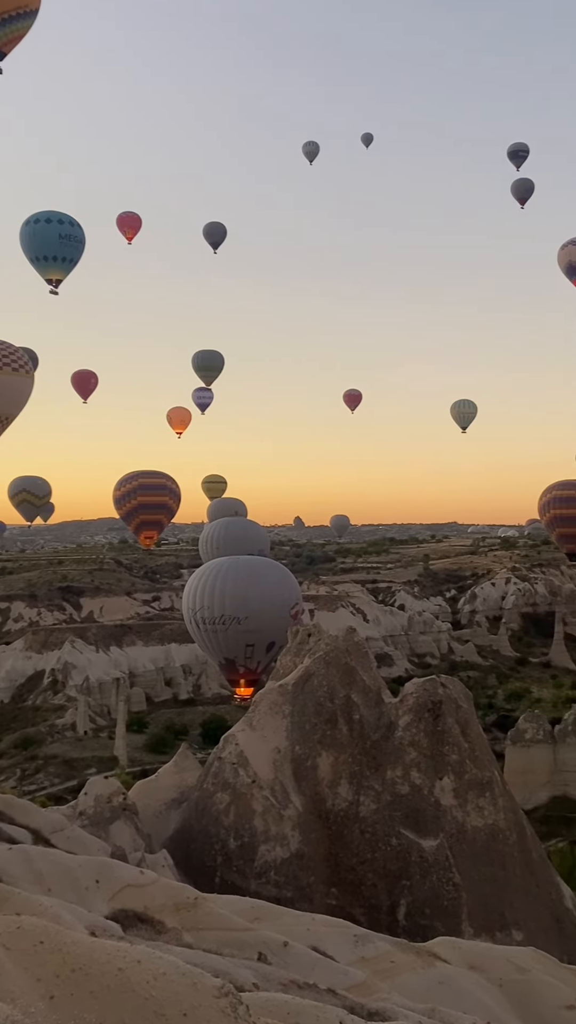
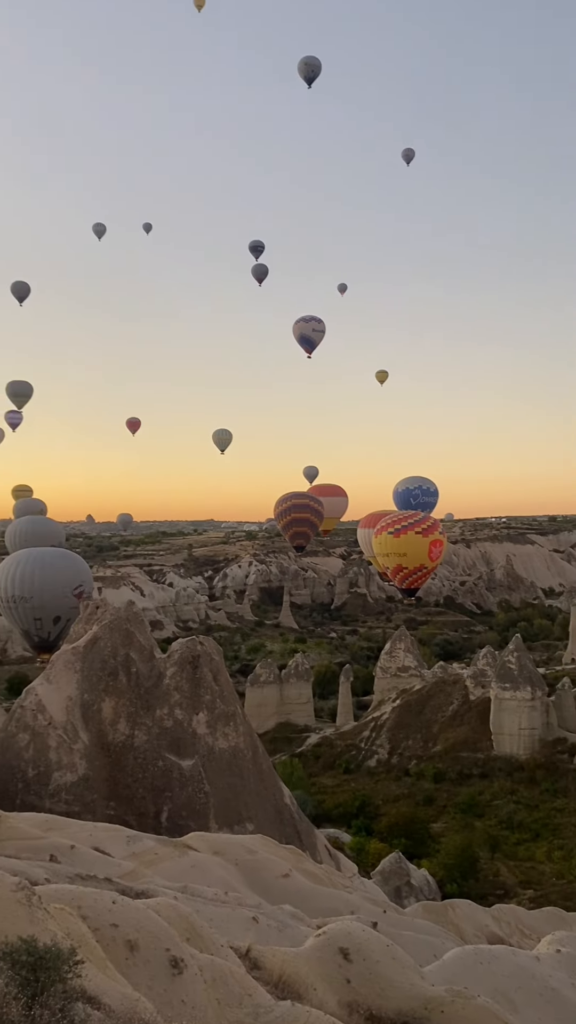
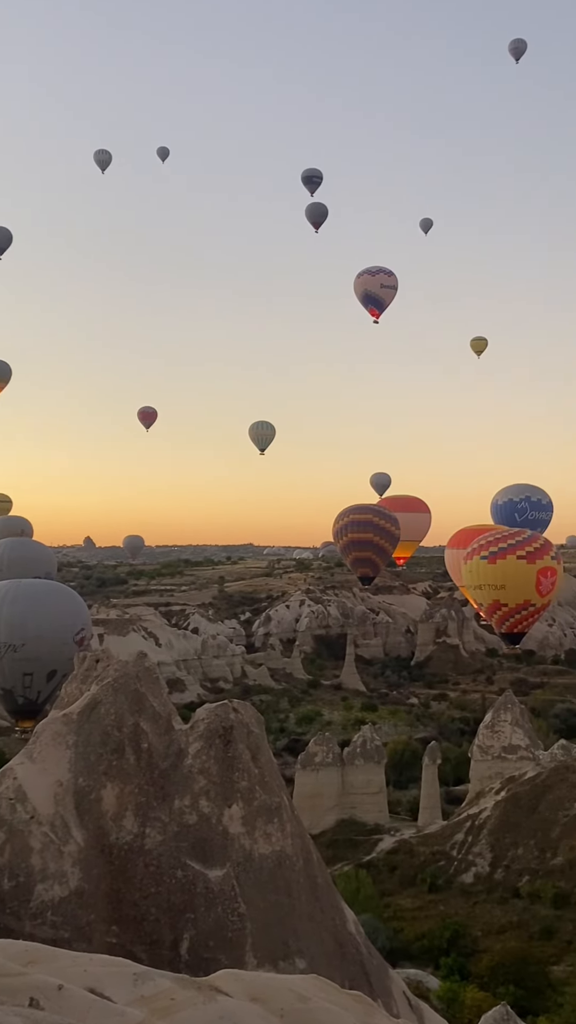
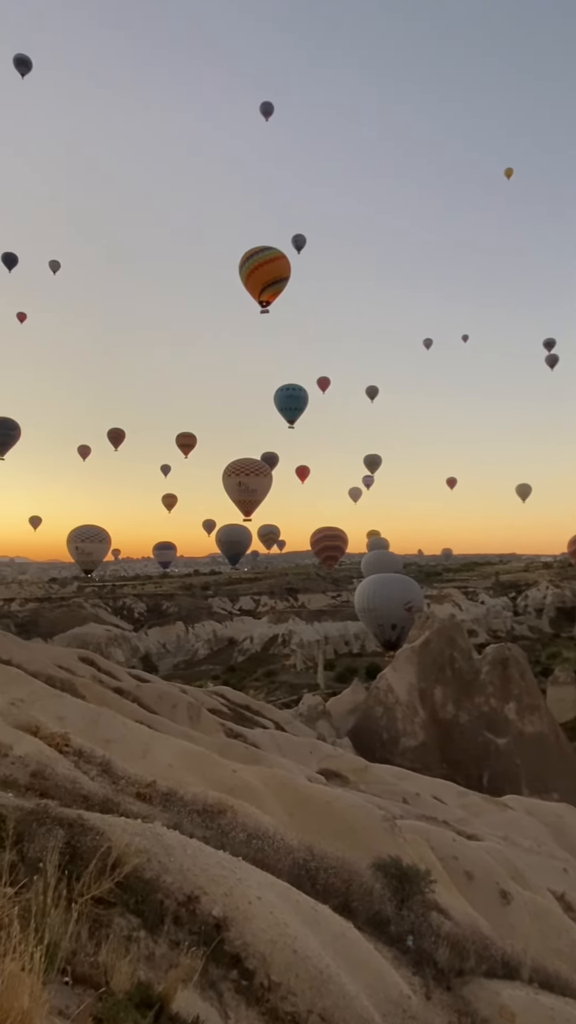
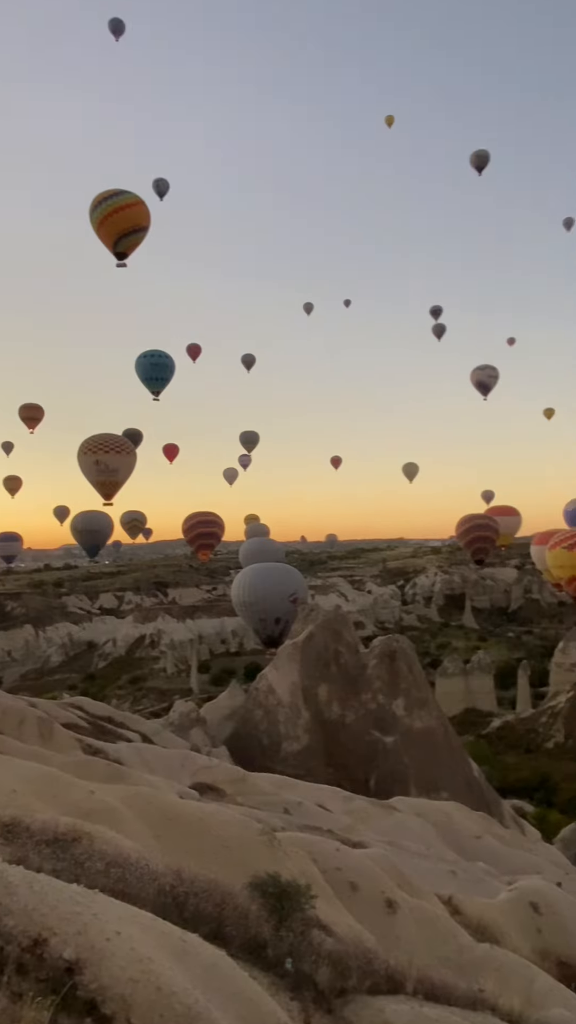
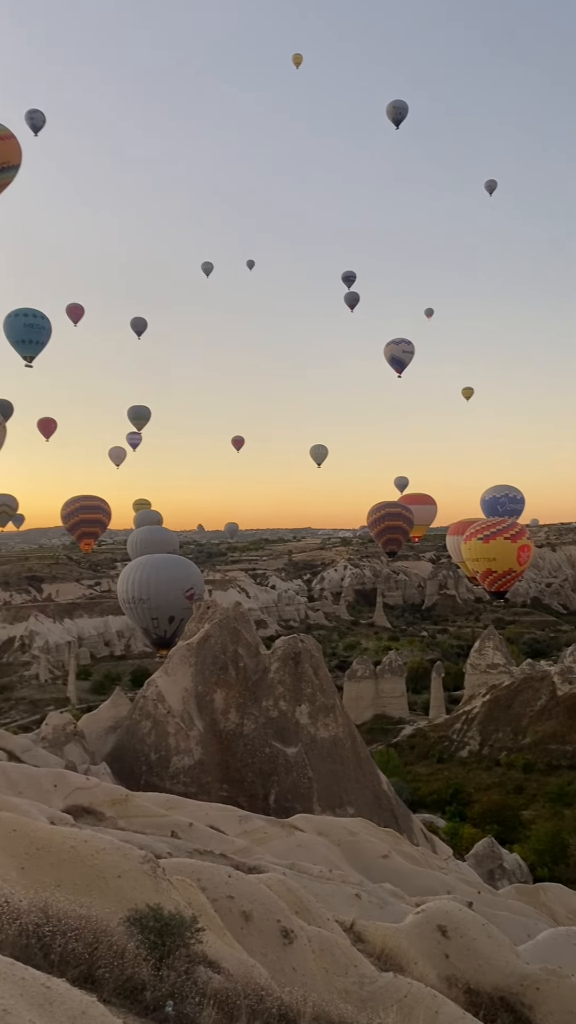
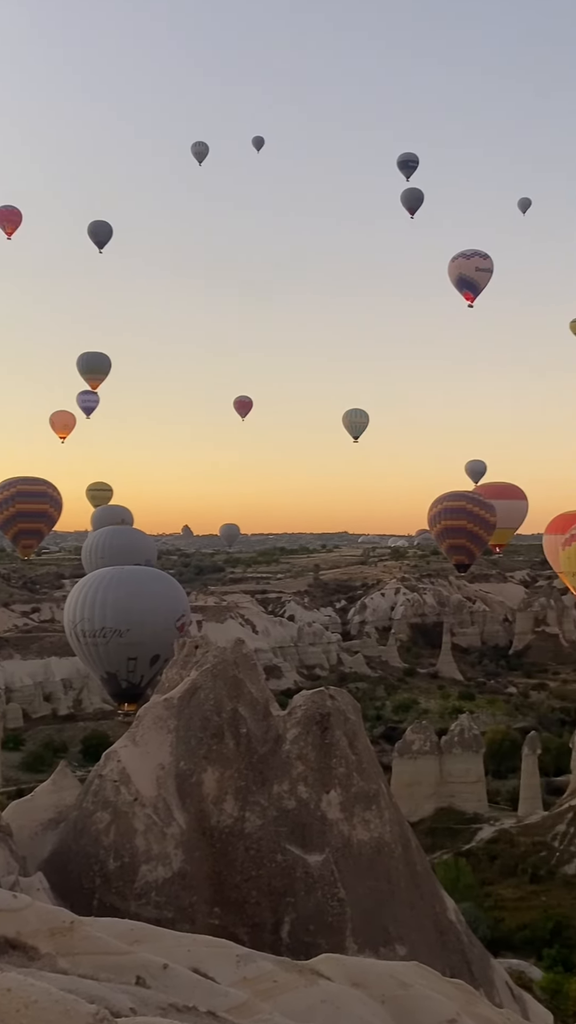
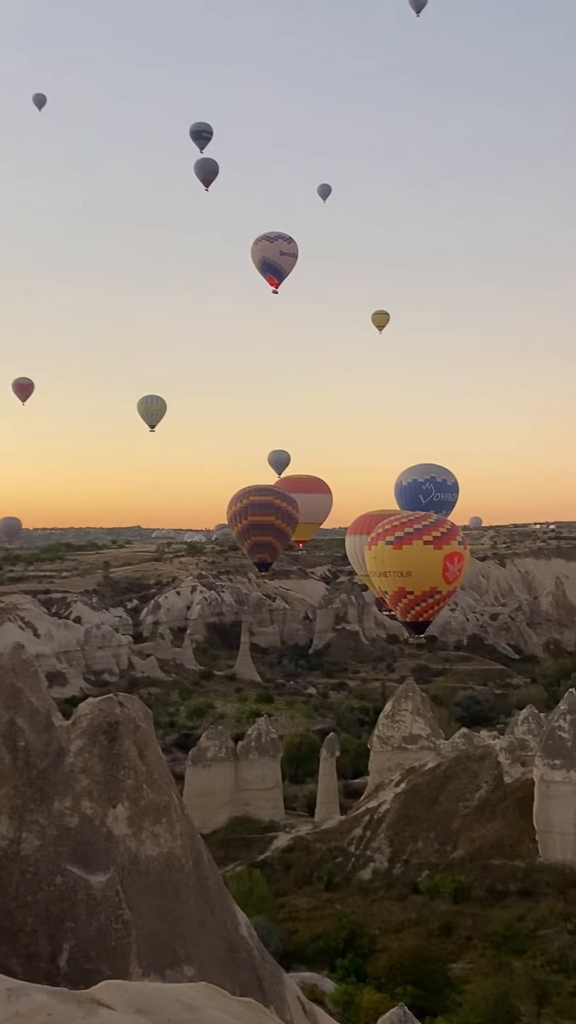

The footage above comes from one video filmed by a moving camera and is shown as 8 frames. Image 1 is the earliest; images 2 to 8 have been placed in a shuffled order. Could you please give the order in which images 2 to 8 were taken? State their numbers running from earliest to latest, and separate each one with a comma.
7, 3, 8, 2, 6, 5, 4
